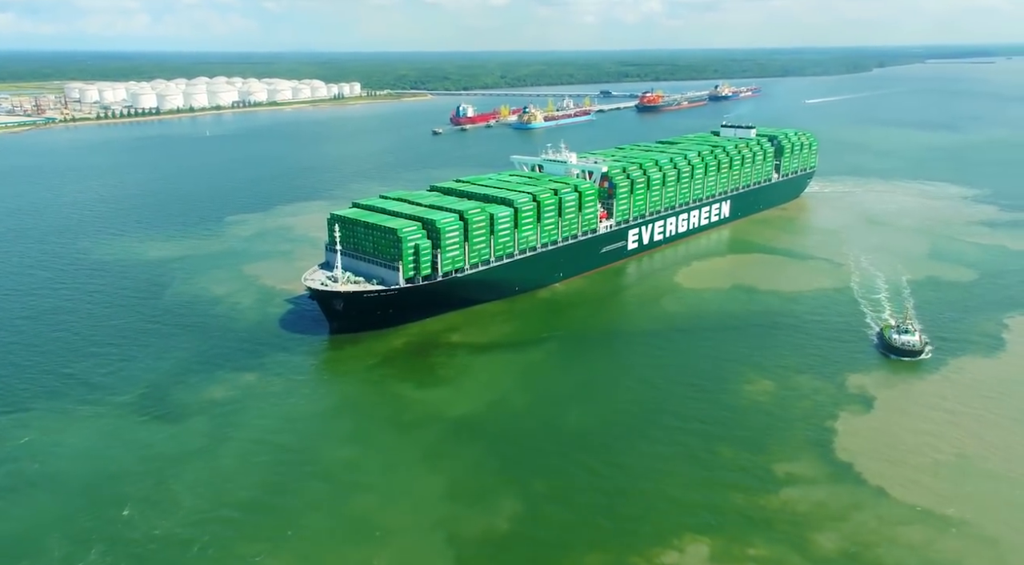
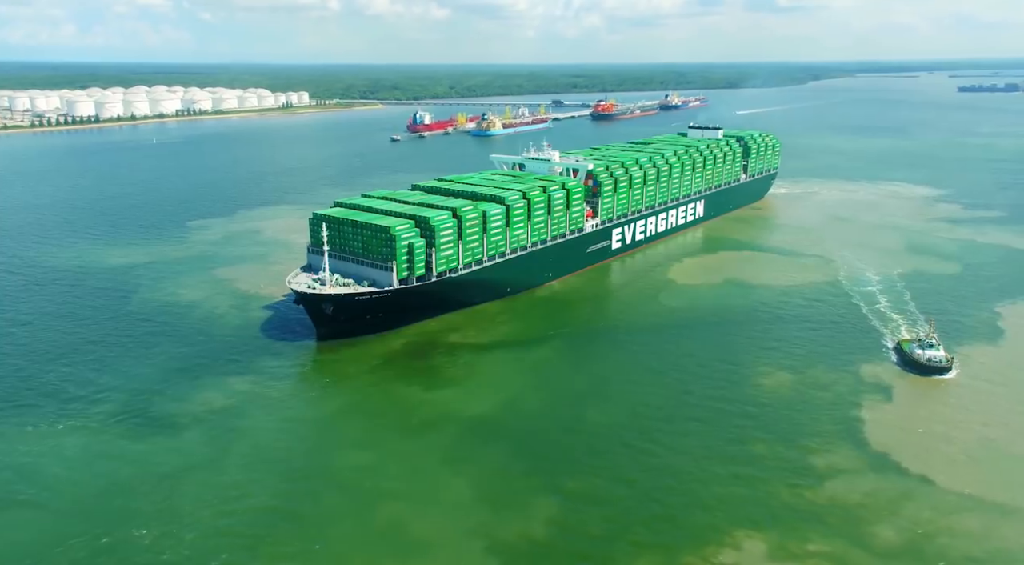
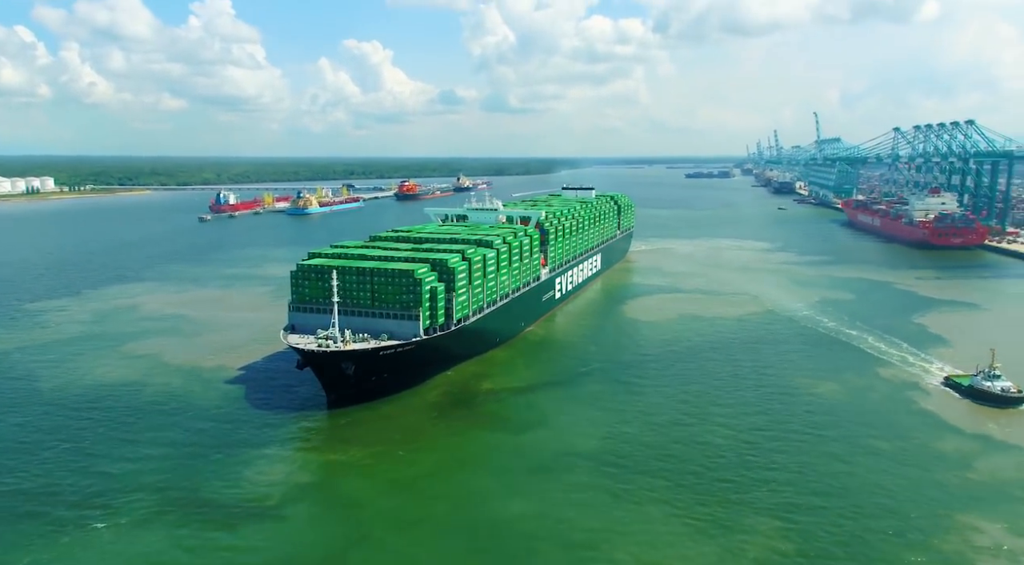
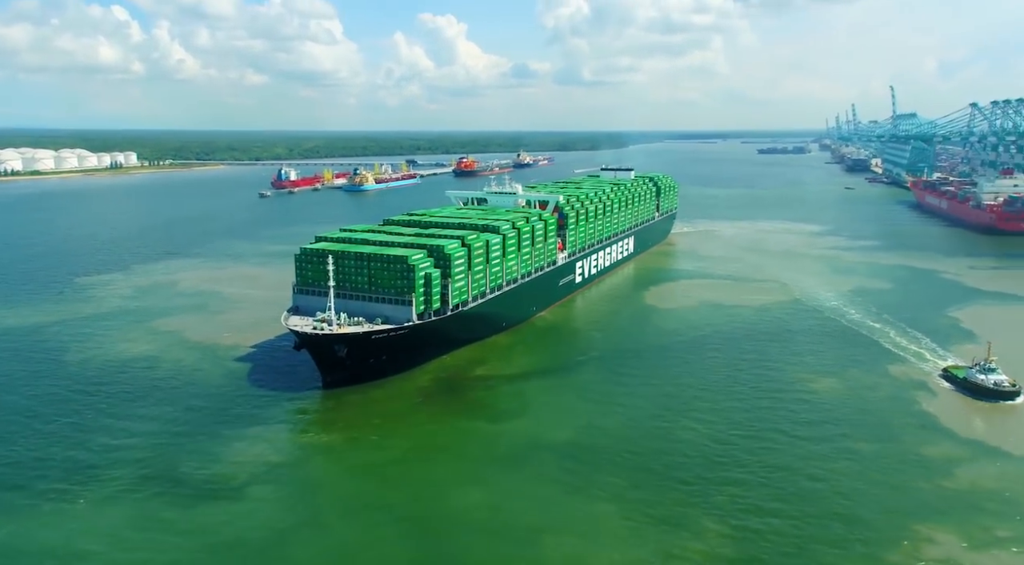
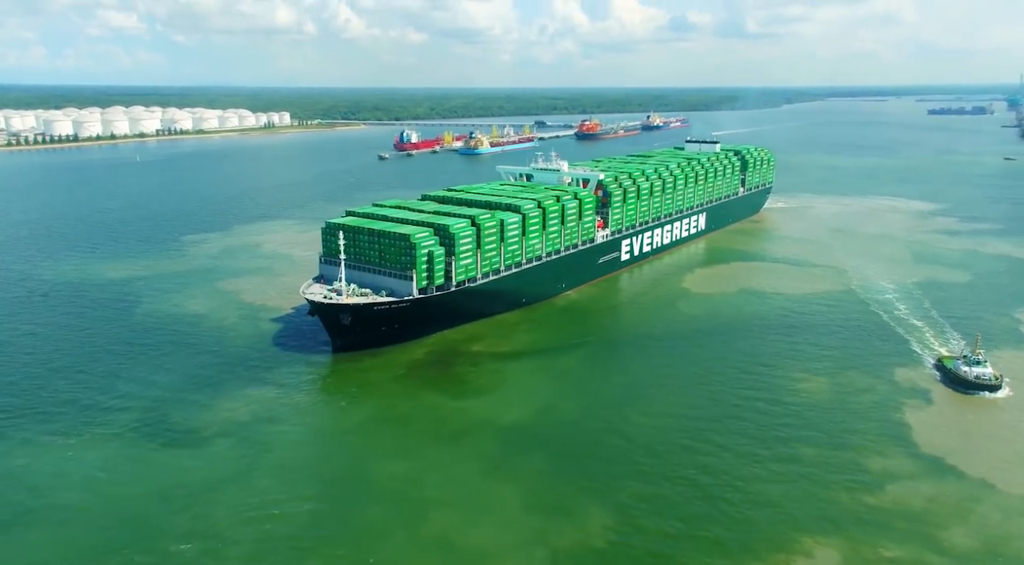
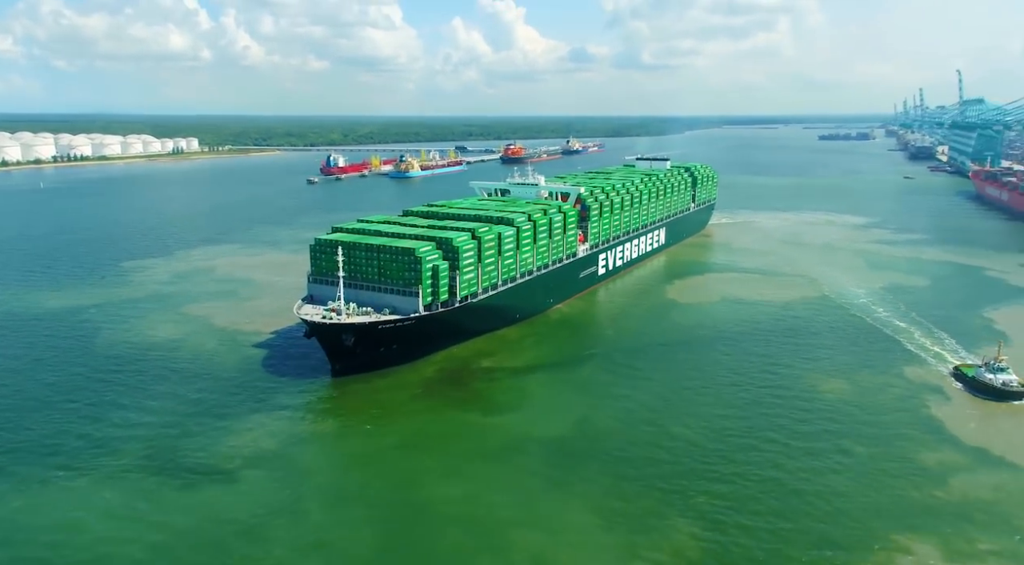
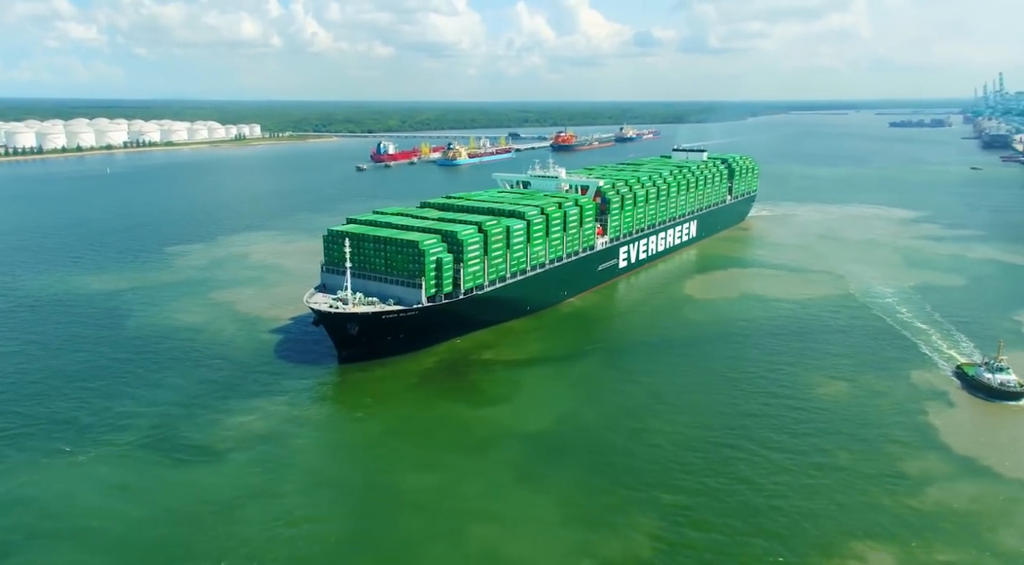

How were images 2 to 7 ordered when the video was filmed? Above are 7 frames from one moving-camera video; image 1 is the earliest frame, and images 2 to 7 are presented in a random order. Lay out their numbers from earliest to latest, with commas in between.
2, 5, 7, 6, 4, 3
